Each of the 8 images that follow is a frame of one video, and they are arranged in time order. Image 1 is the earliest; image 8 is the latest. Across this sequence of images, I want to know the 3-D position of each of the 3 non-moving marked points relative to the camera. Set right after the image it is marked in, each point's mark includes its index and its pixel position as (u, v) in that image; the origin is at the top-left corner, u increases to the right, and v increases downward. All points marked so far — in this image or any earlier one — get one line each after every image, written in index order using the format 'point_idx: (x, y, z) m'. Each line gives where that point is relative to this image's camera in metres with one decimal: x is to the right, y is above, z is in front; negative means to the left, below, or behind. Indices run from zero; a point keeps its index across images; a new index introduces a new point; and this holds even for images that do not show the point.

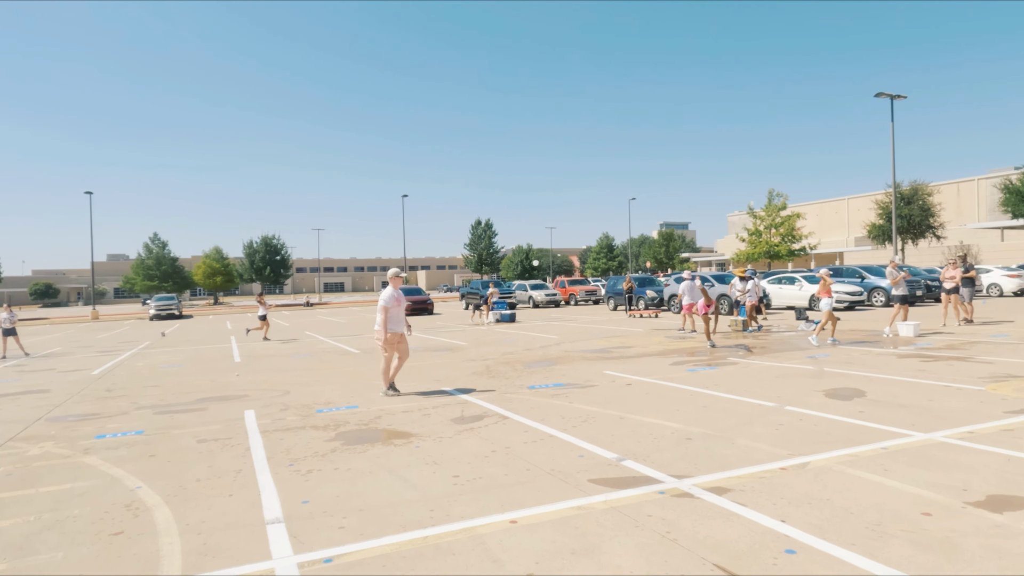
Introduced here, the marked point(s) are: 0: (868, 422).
0: (+3.5, -1.3, +6.6) m
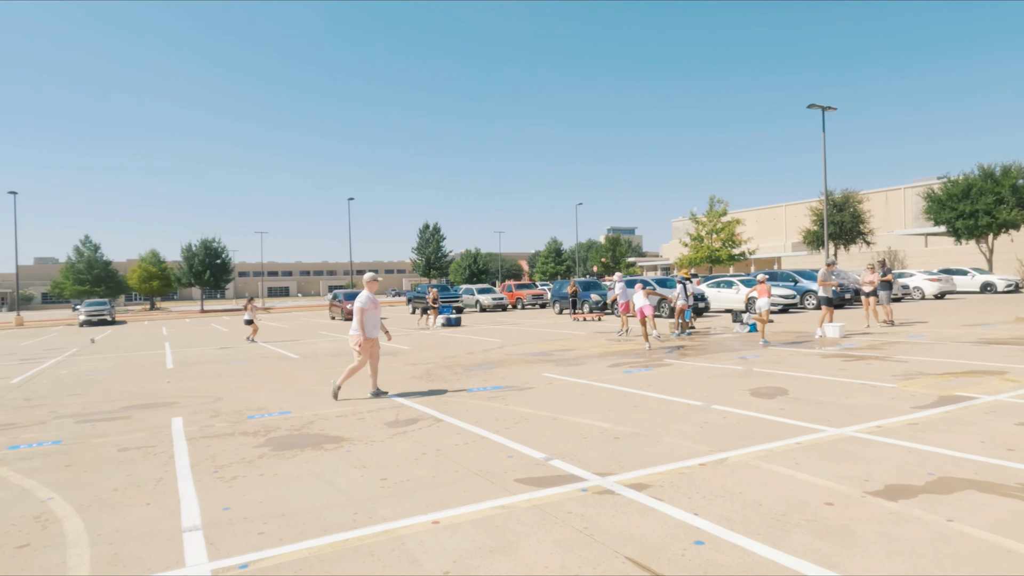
0: (+2.8, -1.4, +6.9) m
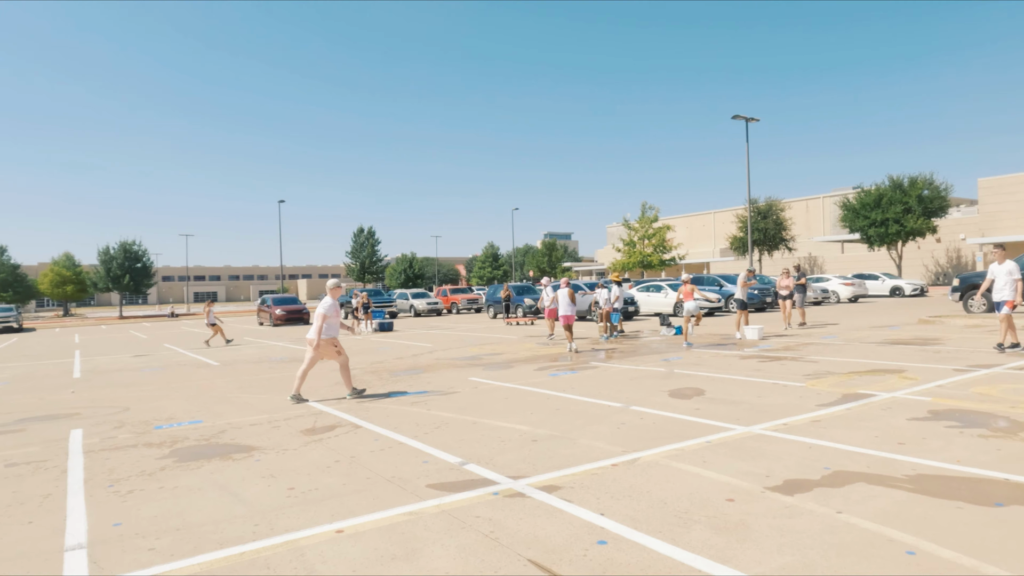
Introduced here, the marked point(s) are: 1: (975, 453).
0: (+2.0, -1.4, +7.1) m
1: (+3.7, -1.3, +5.3) m
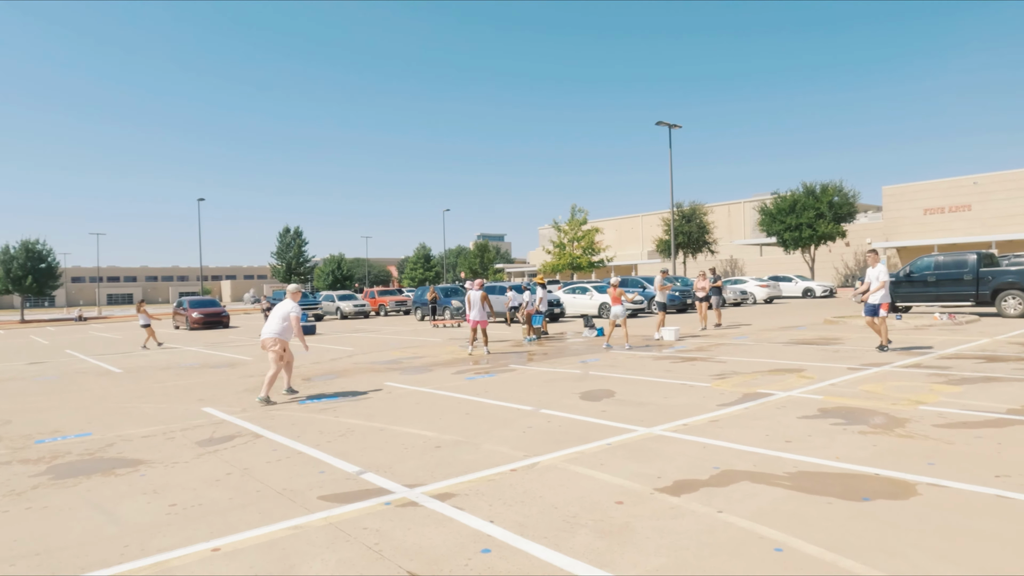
0: (+1.0, -1.4, +7.2) m
1: (+2.9, -1.4, +5.6) m
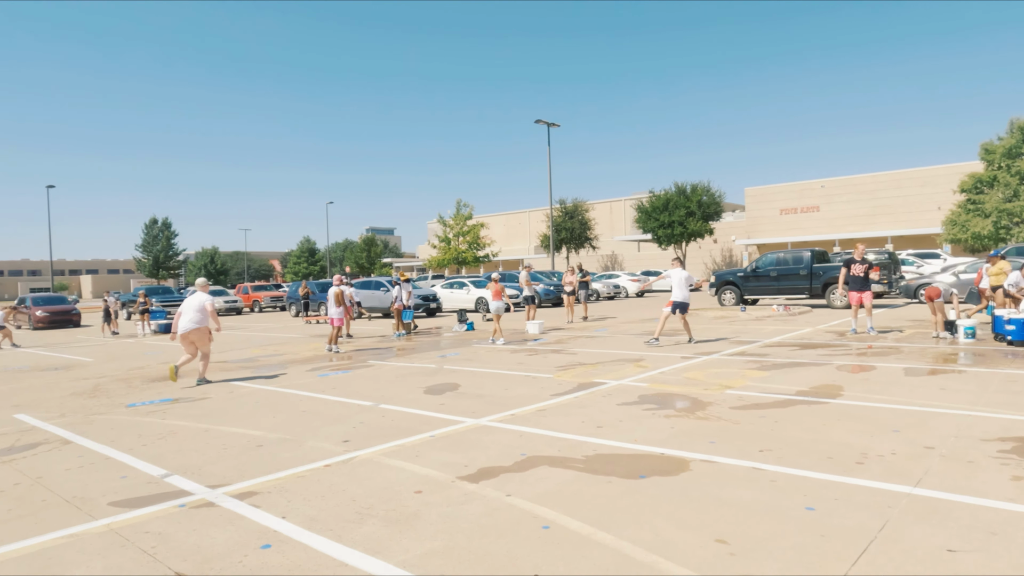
0: (-0.8, -1.4, +7.3) m
1: (+1.3, -1.3, +6.1) m
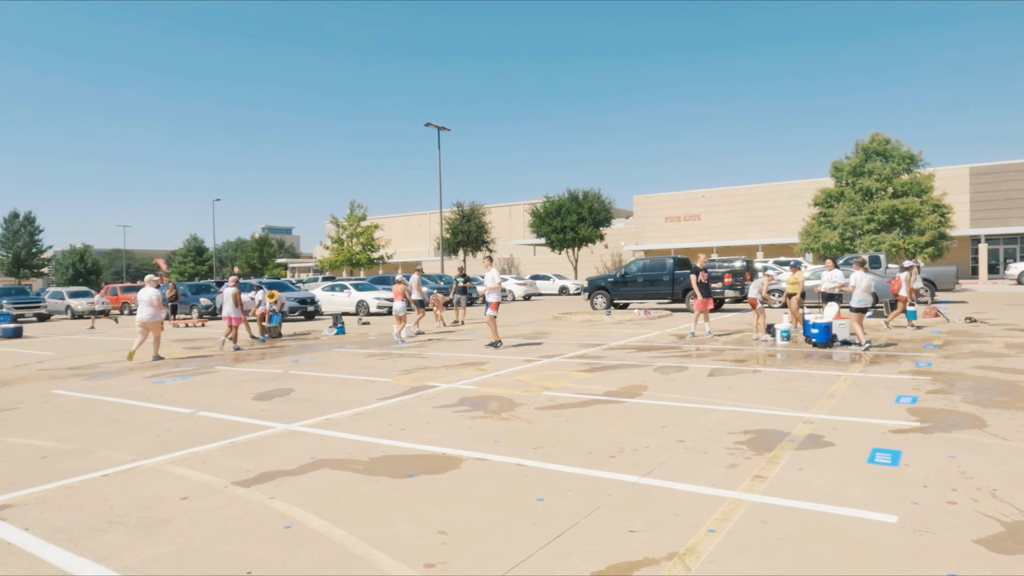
0: (-2.8, -1.5, +7.3) m
1: (-0.6, -1.4, +6.4) m
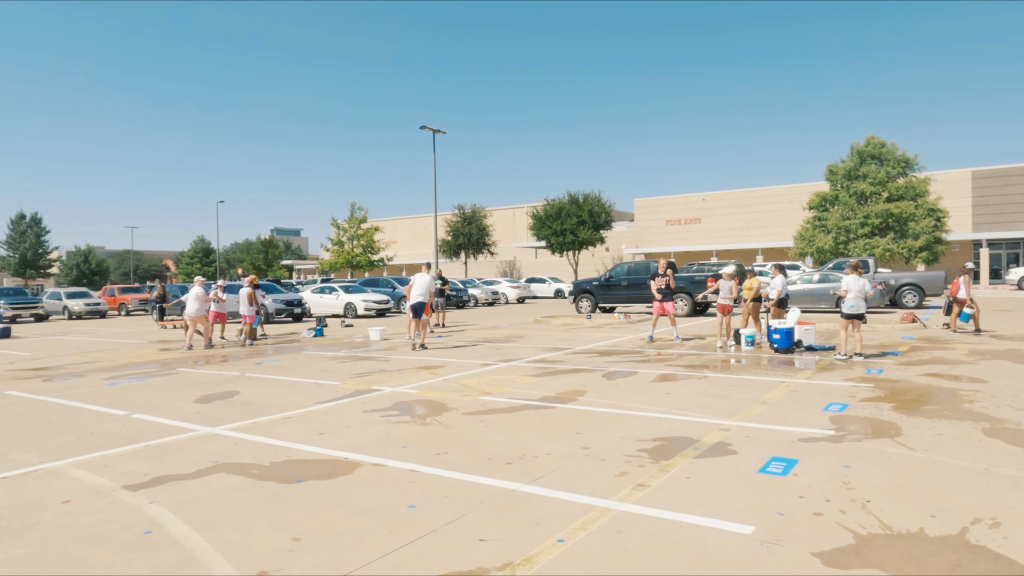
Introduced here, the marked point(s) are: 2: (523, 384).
0: (-3.6, -1.5, +7.4) m
1: (-1.4, -1.4, +6.4) m
2: (+0.2, -1.3, +9.1) m
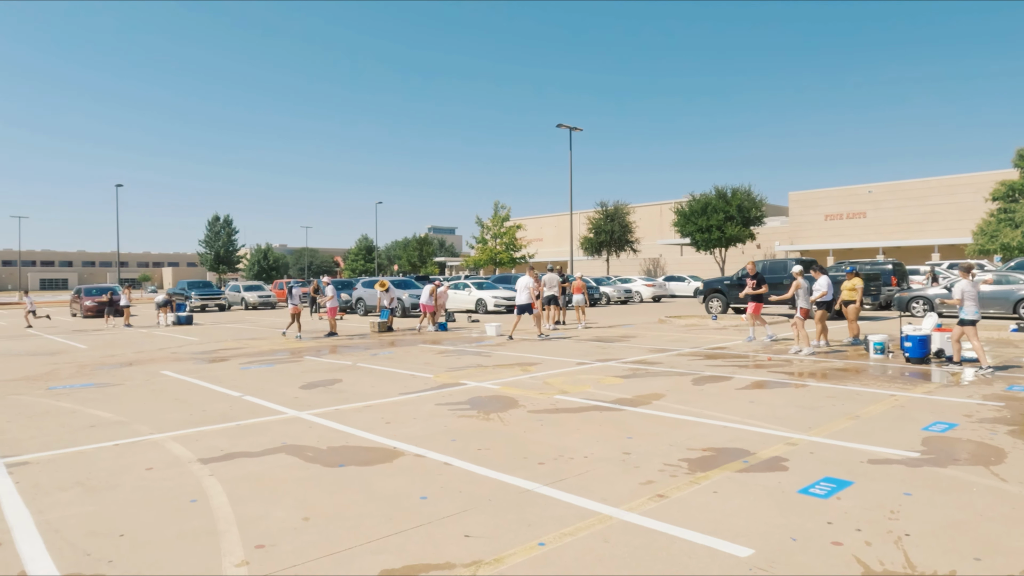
0: (-2.8, -1.4, +8.1) m
1: (-0.9, -1.4, +6.7) m
2: (+1.3, -1.3, +8.9) m
